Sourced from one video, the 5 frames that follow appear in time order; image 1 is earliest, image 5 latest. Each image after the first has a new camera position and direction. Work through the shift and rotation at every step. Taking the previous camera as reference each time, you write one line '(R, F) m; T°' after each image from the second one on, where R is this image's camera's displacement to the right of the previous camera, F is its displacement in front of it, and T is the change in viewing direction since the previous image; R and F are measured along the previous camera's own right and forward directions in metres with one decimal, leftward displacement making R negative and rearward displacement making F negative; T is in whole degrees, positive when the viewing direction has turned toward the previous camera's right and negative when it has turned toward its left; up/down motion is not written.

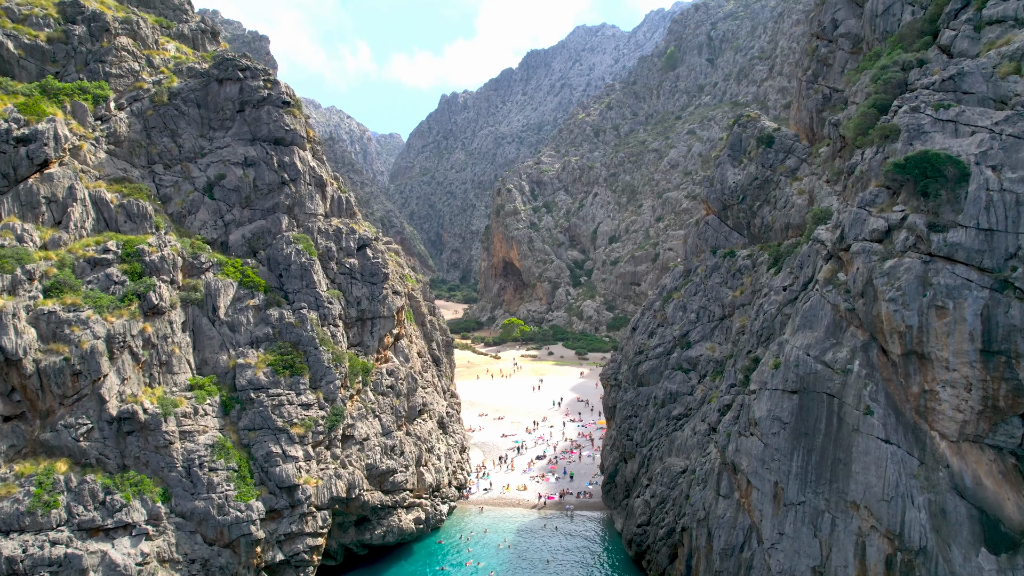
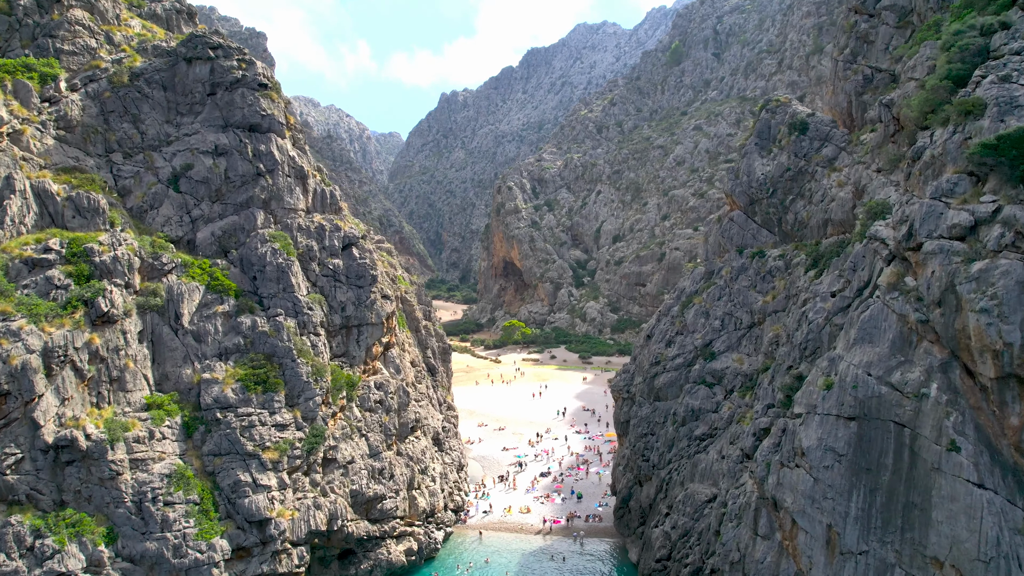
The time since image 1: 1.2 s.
(-0.1, +3.2) m; 0°
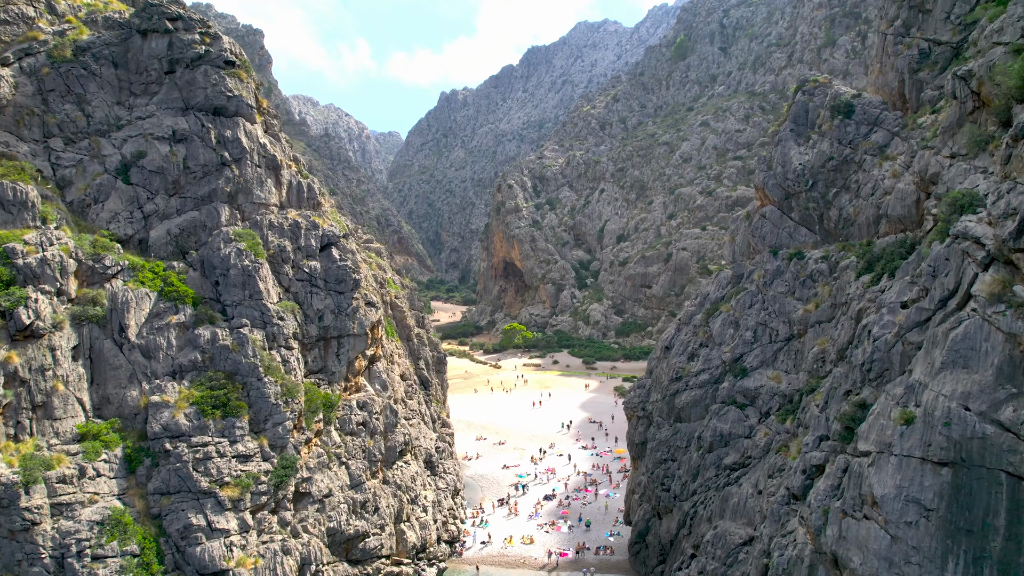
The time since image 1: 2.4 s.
(-0.1, +3.4) m; 0°
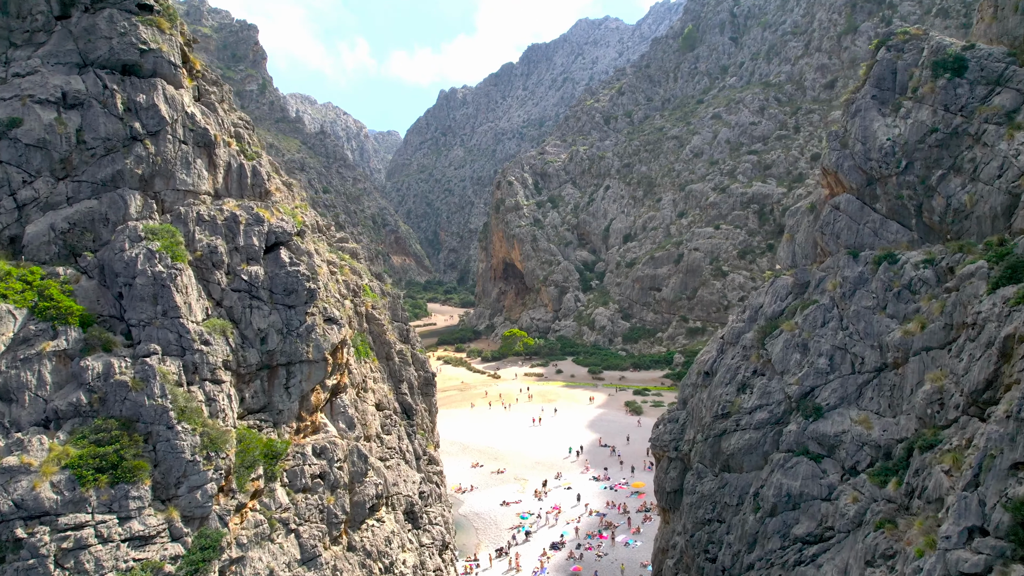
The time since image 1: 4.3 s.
(0.0, +5.6) m; 0°
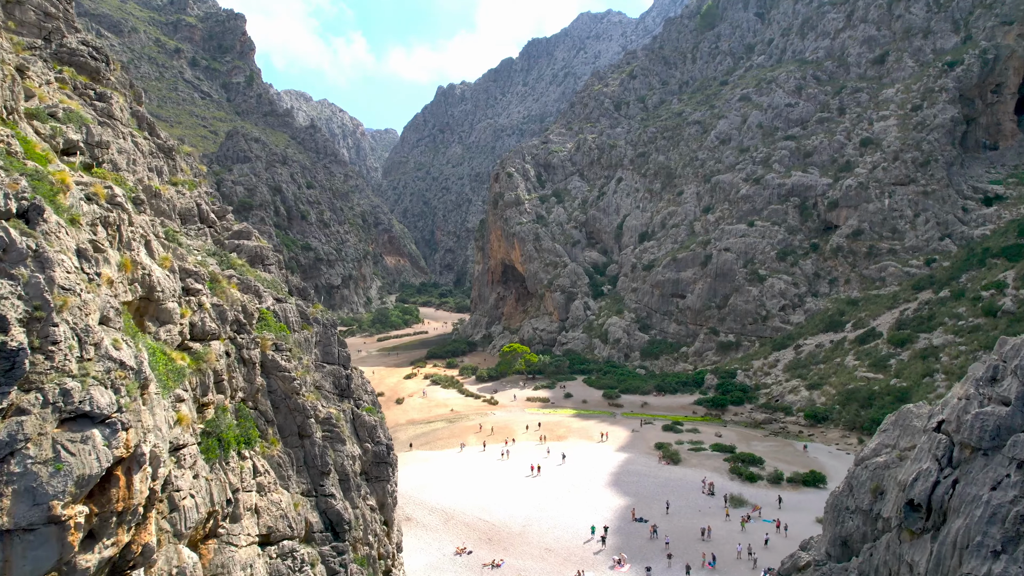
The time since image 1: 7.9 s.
(-0.1, +11.9) m; 0°
